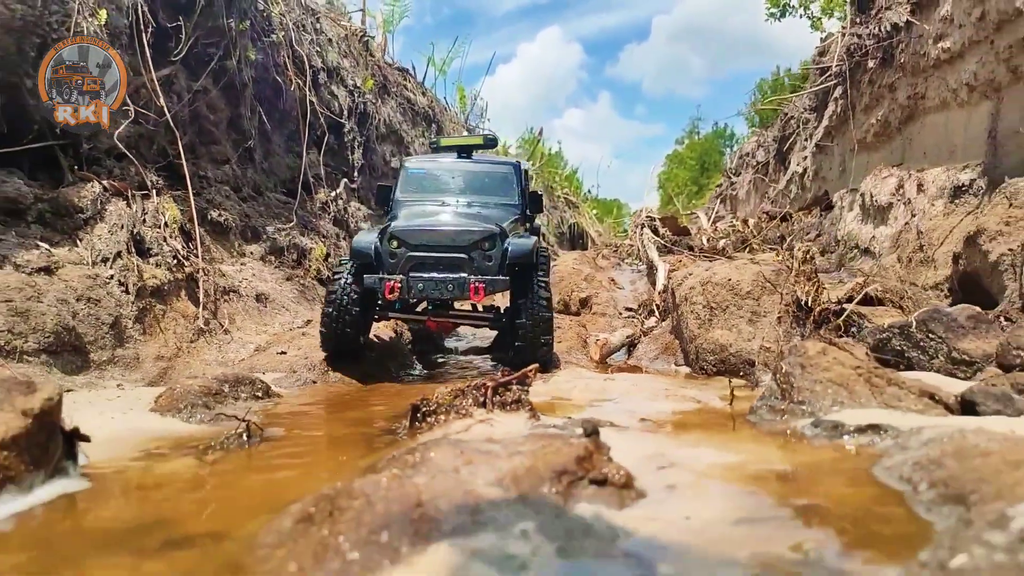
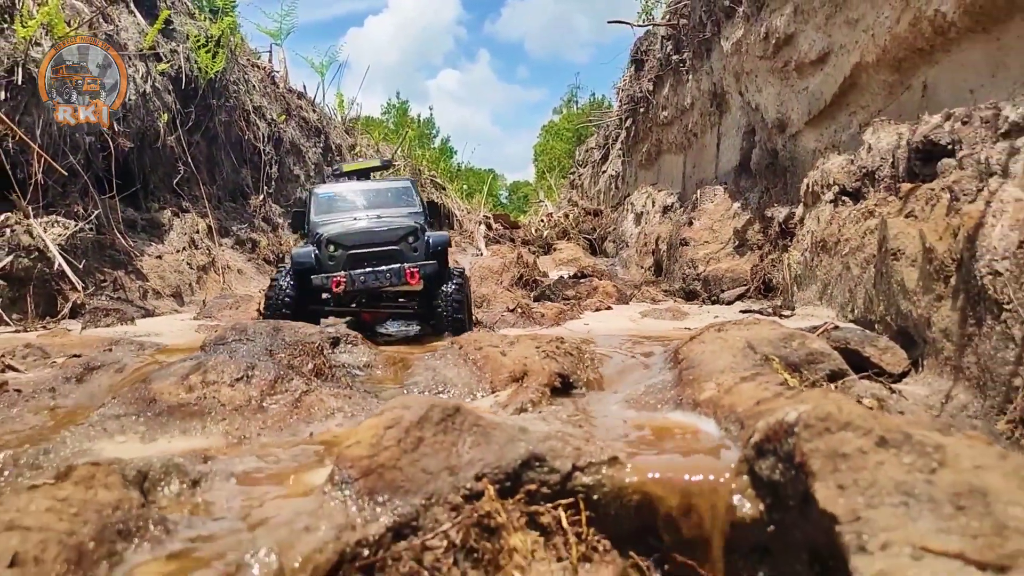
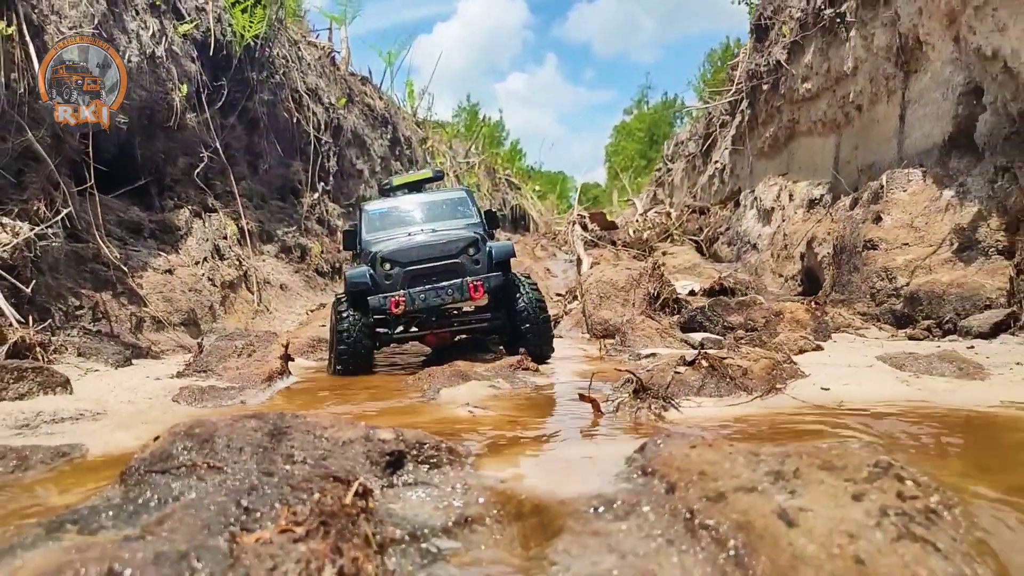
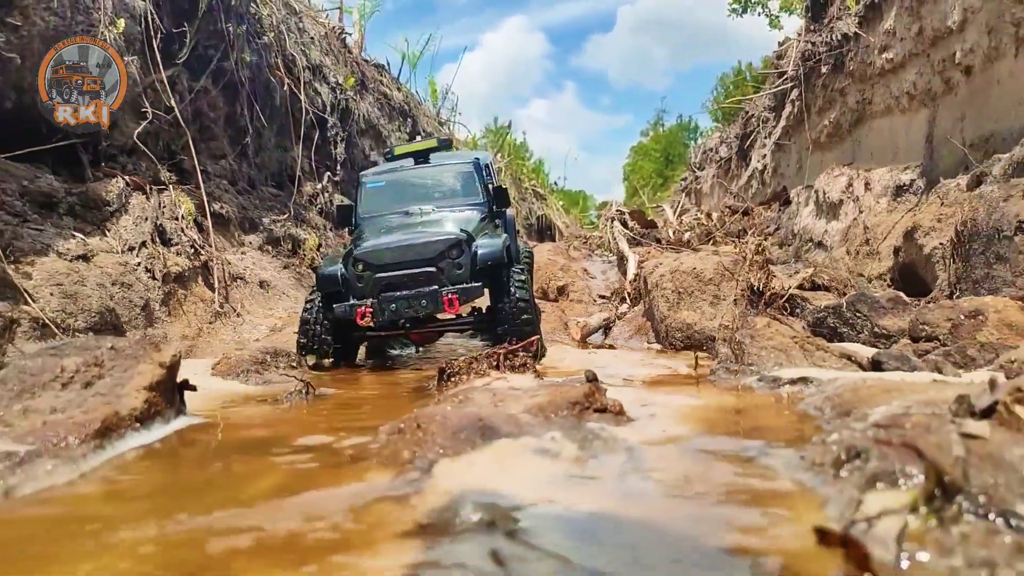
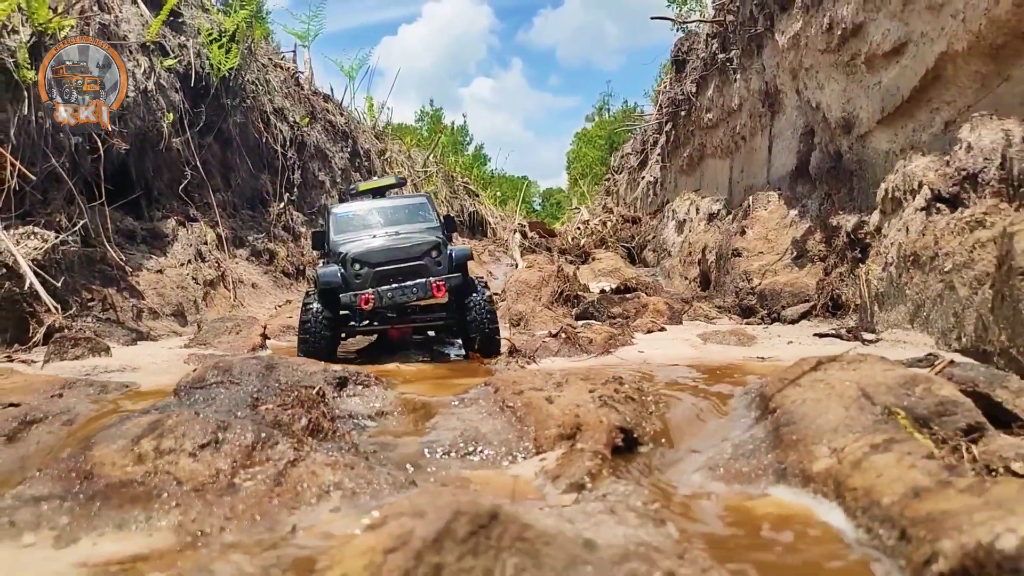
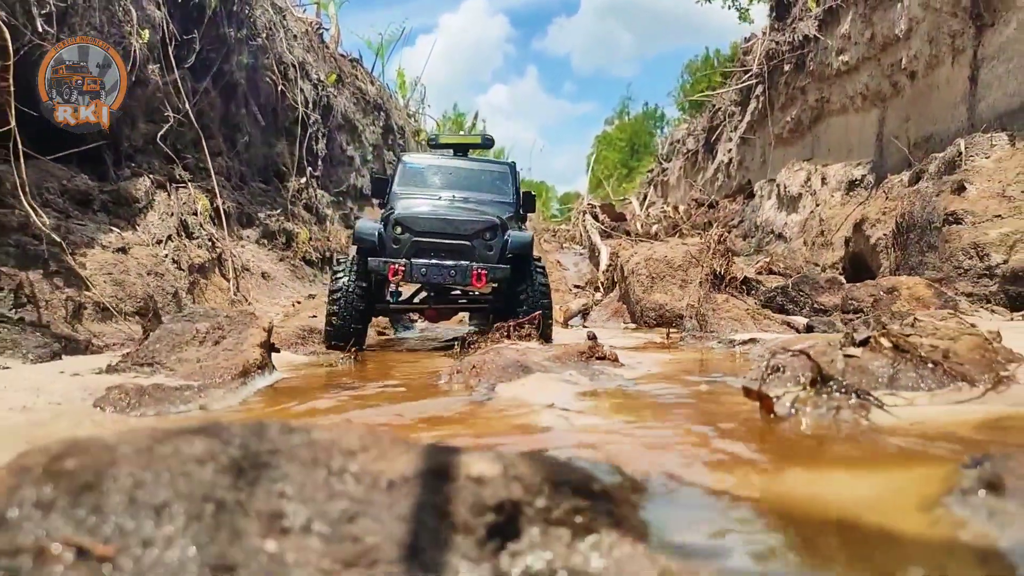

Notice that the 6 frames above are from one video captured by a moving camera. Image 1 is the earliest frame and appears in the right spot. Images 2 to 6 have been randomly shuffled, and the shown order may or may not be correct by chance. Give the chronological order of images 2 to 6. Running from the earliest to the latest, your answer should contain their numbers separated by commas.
4, 6, 3, 5, 2
